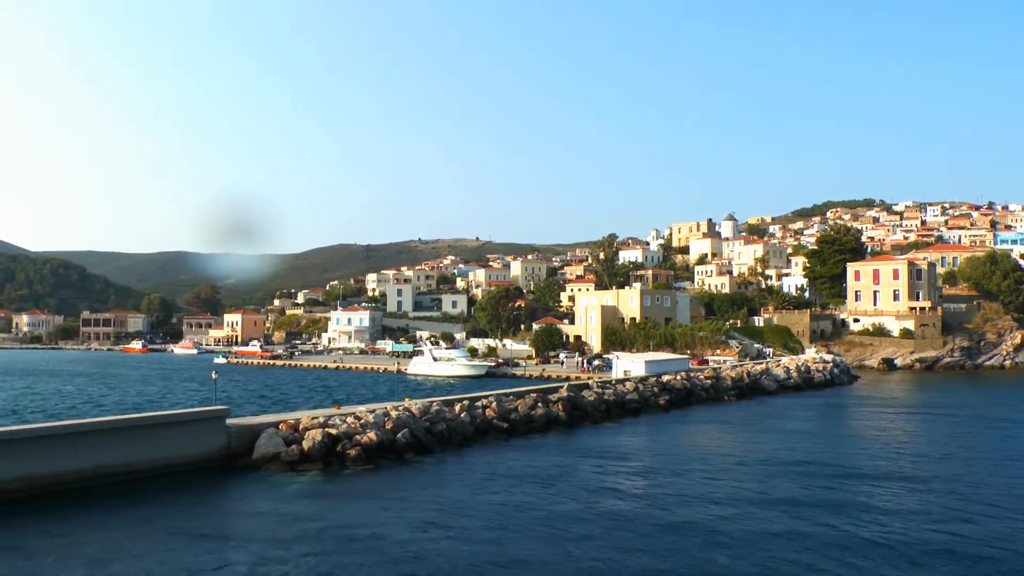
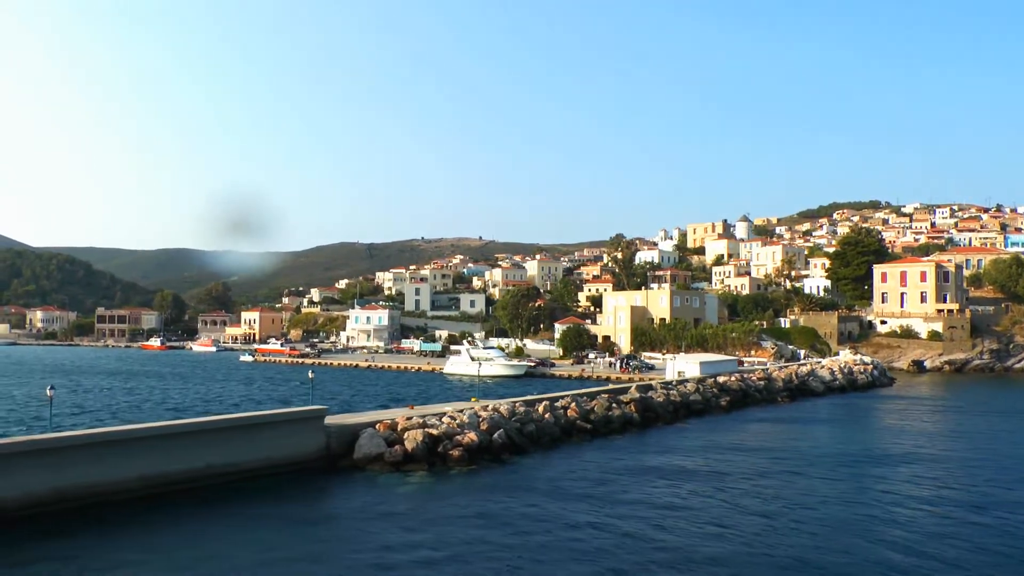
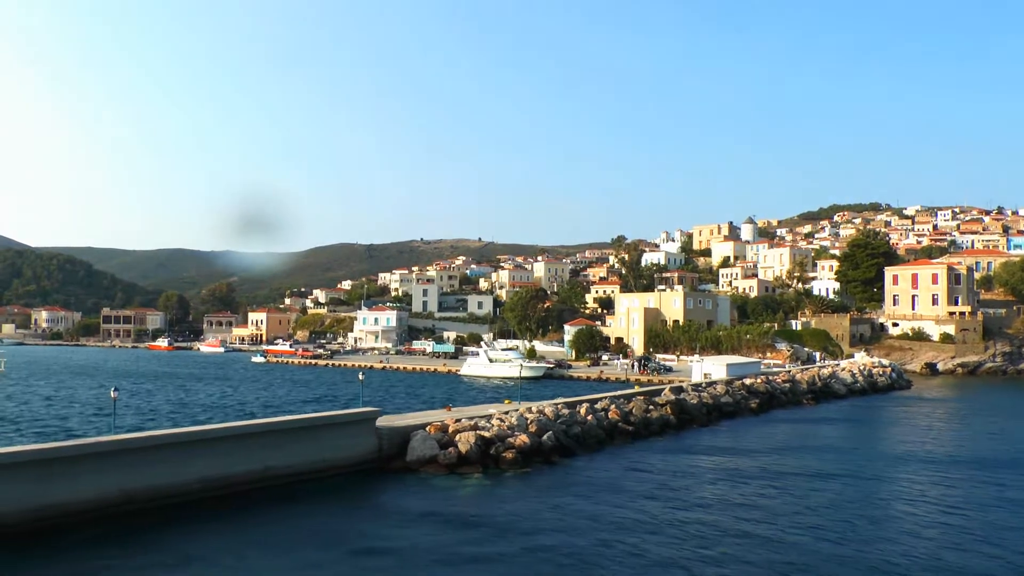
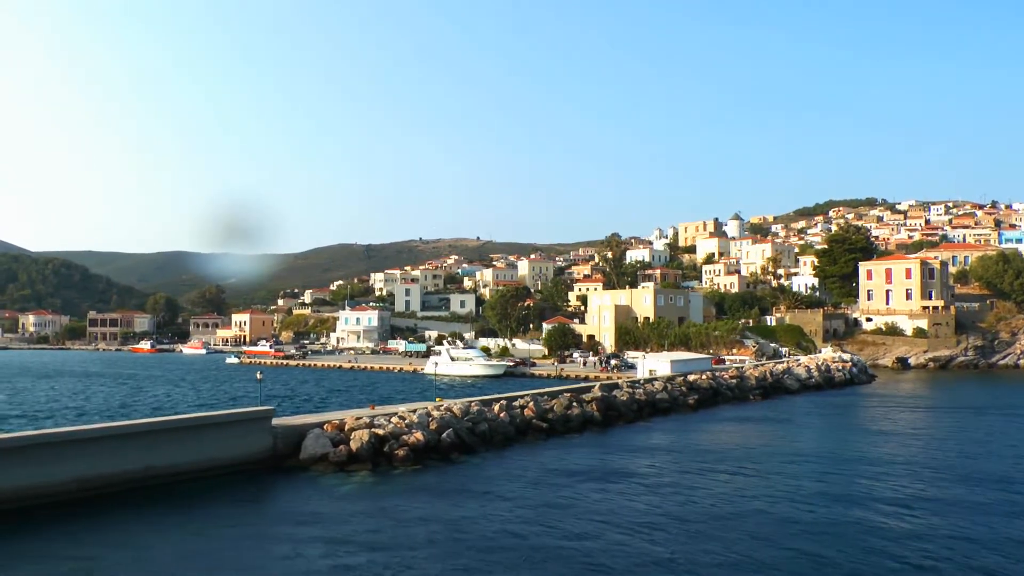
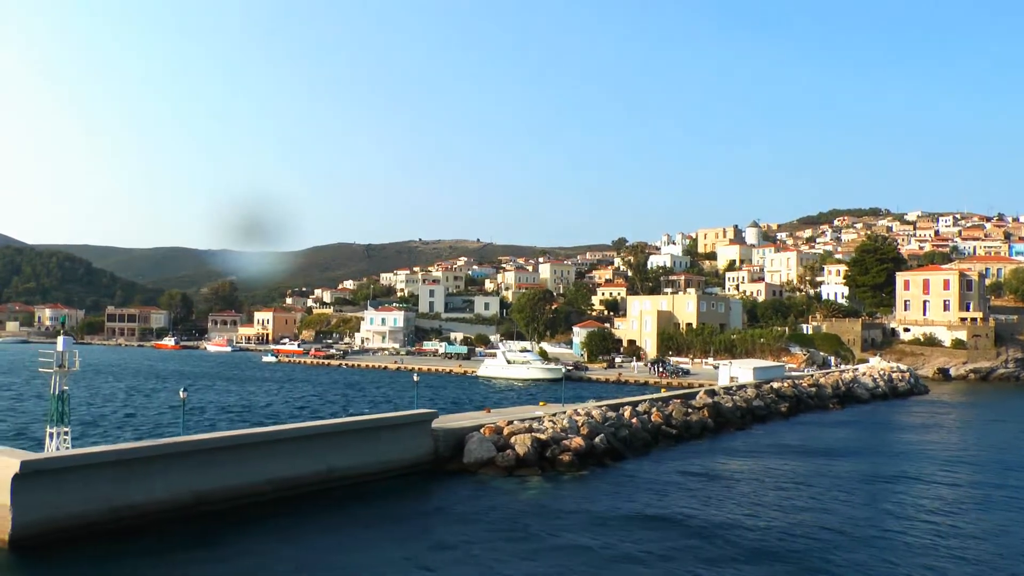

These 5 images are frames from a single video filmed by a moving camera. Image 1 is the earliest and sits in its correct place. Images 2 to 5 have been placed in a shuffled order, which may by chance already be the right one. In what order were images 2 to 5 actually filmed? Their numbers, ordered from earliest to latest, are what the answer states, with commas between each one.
4, 2, 3, 5
